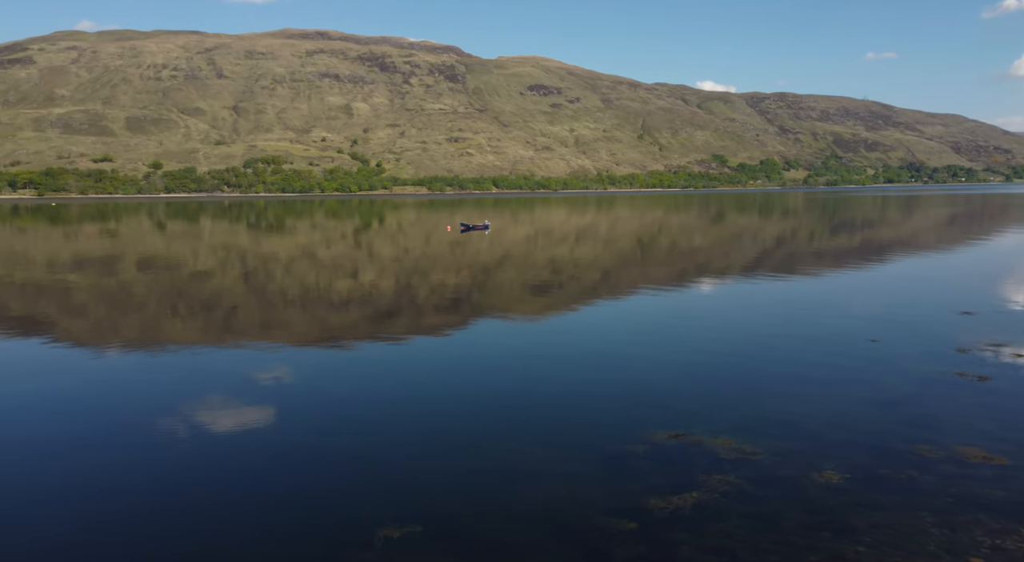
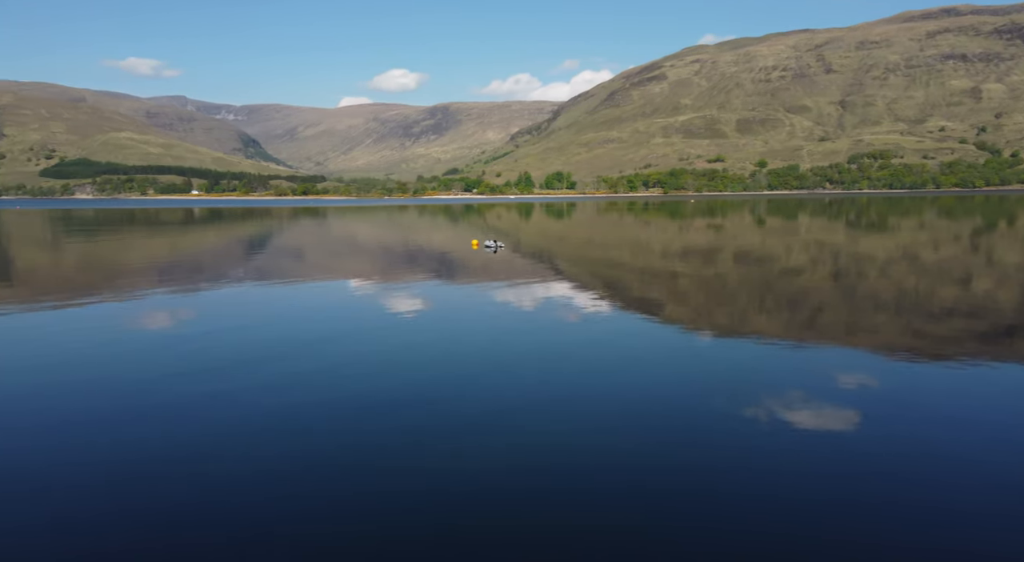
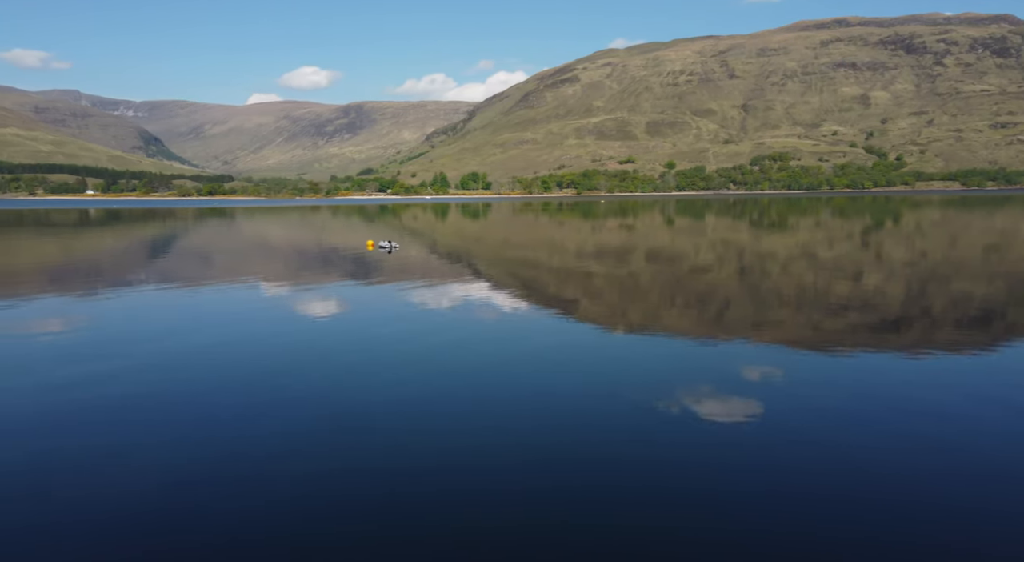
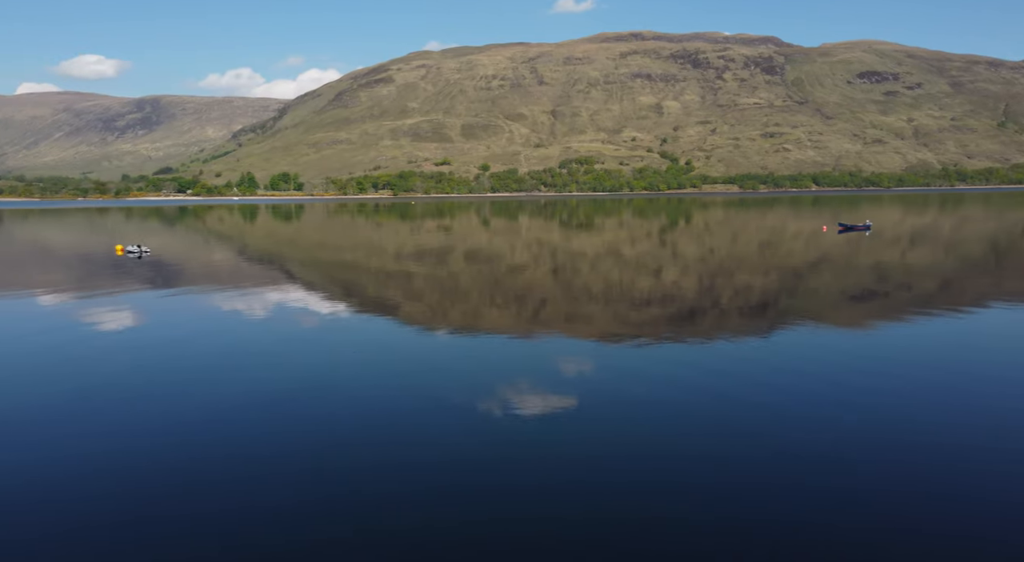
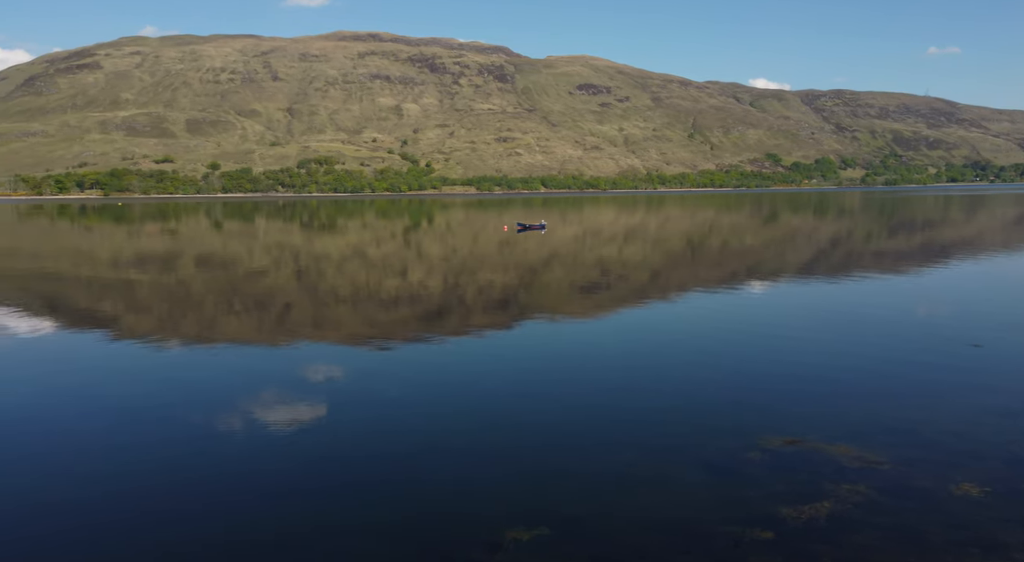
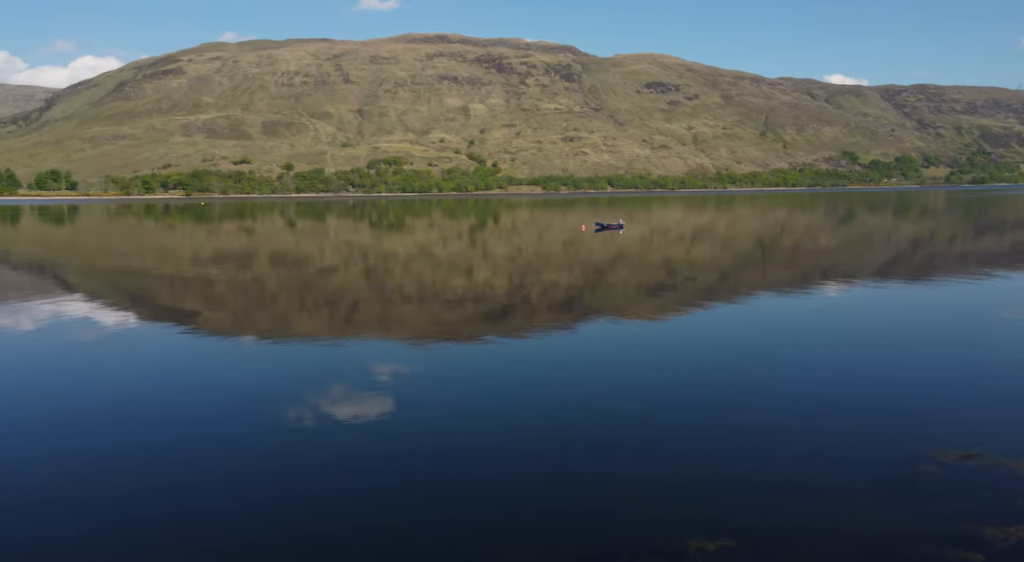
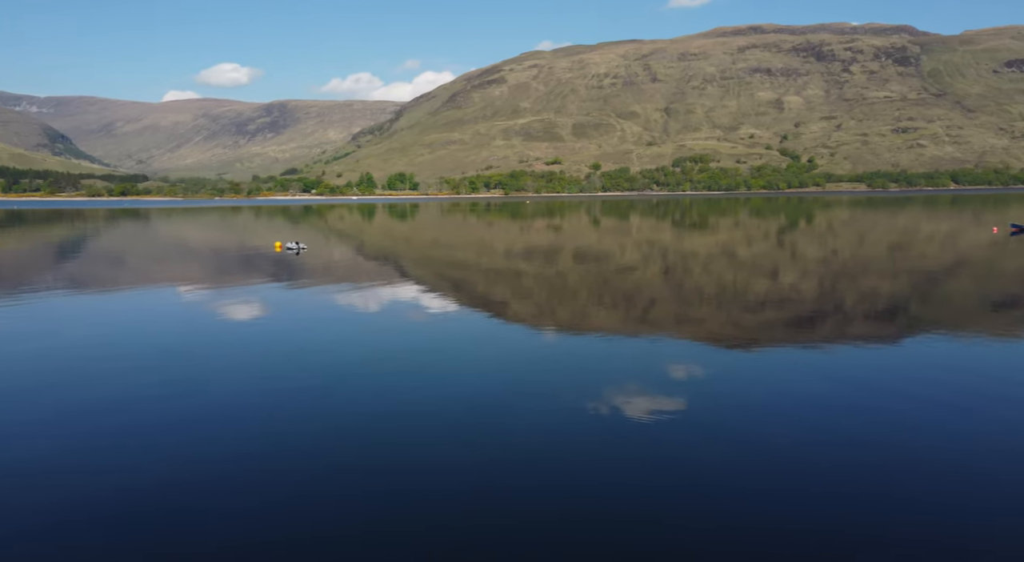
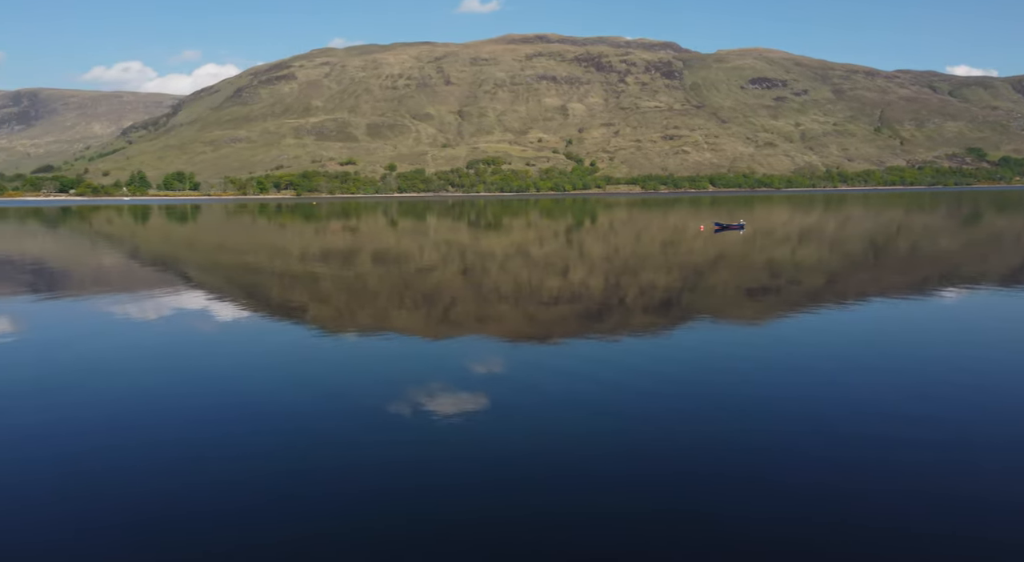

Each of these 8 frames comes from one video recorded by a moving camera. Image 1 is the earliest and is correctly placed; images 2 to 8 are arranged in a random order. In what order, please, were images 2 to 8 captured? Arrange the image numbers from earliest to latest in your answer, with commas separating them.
5, 6, 8, 4, 7, 3, 2
